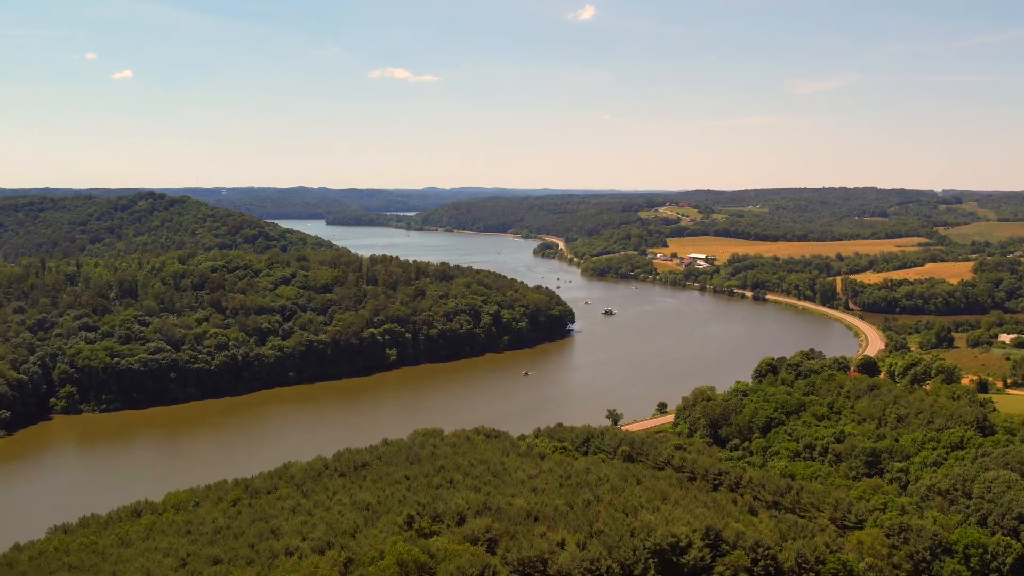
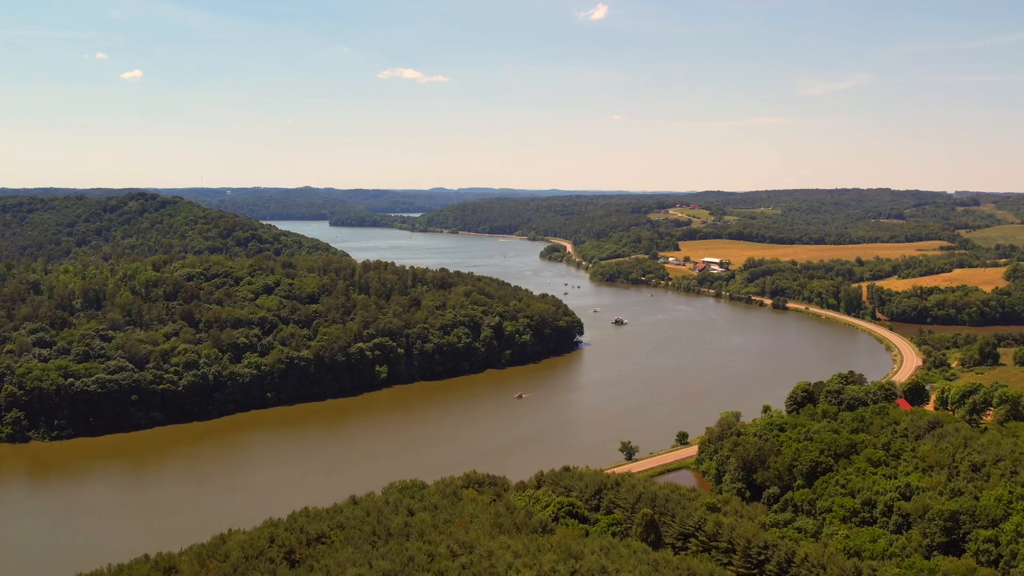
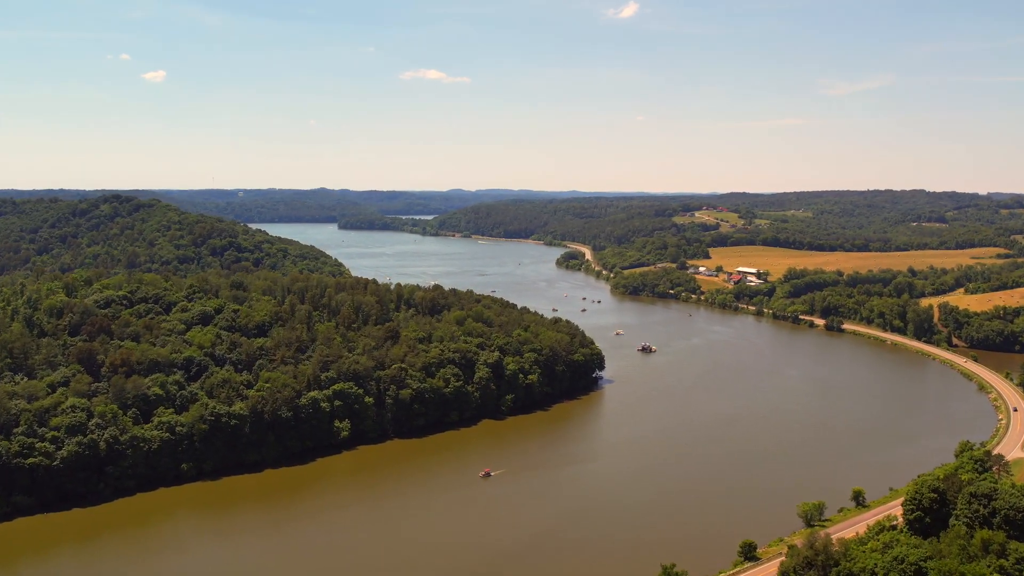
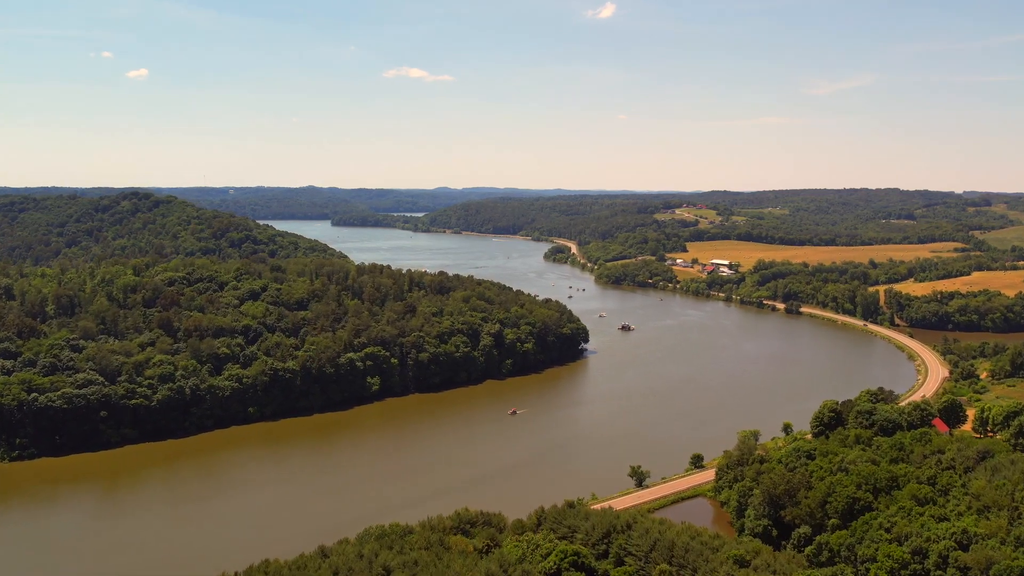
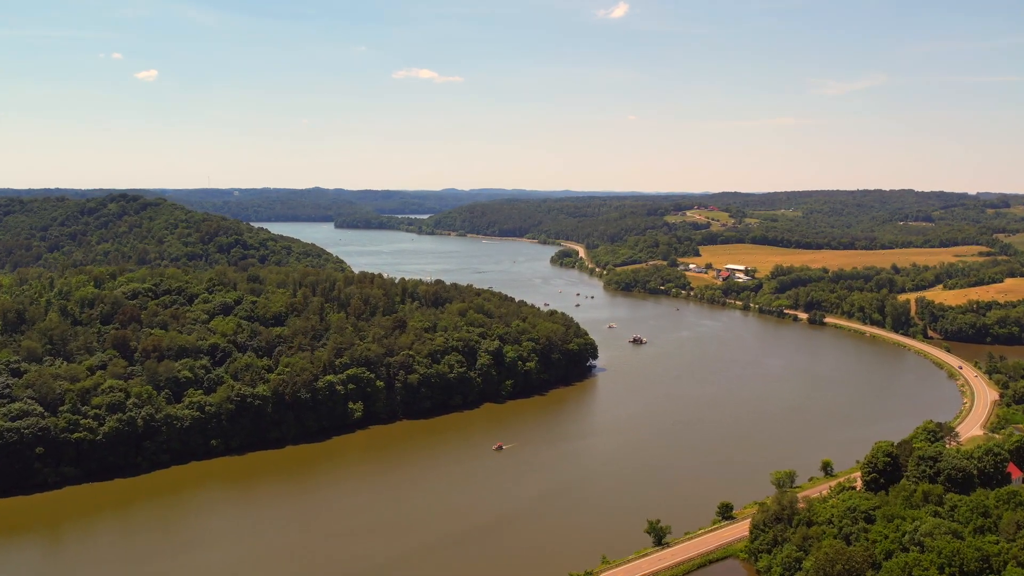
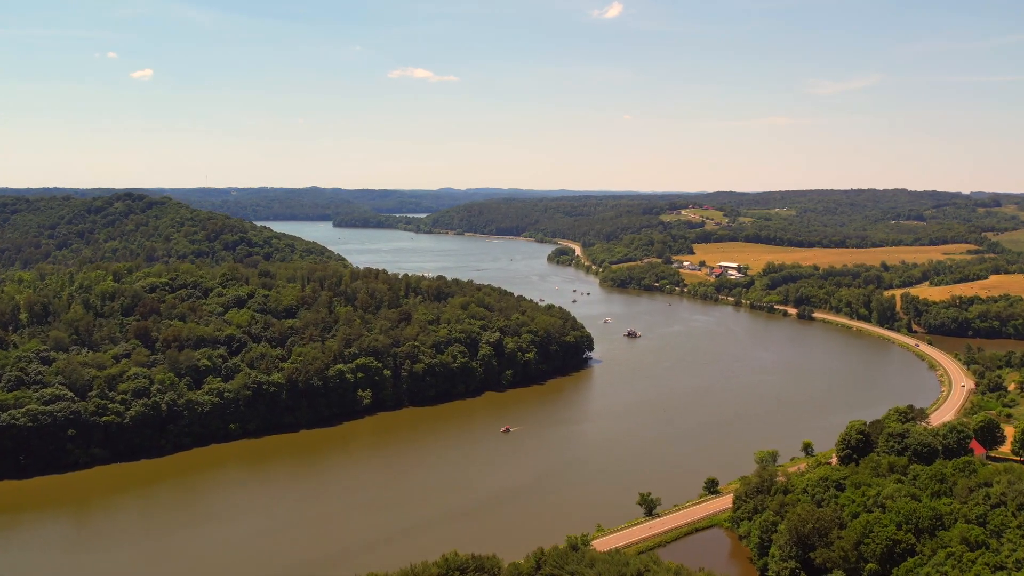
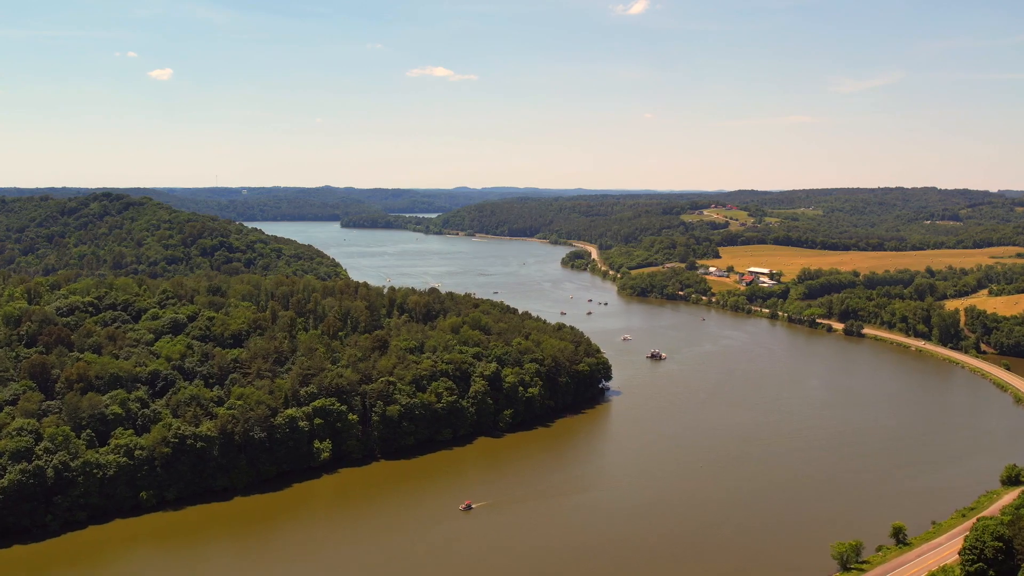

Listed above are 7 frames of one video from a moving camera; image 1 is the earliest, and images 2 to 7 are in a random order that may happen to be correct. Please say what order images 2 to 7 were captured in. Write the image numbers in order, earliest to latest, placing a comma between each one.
2, 4, 6, 5, 3, 7
